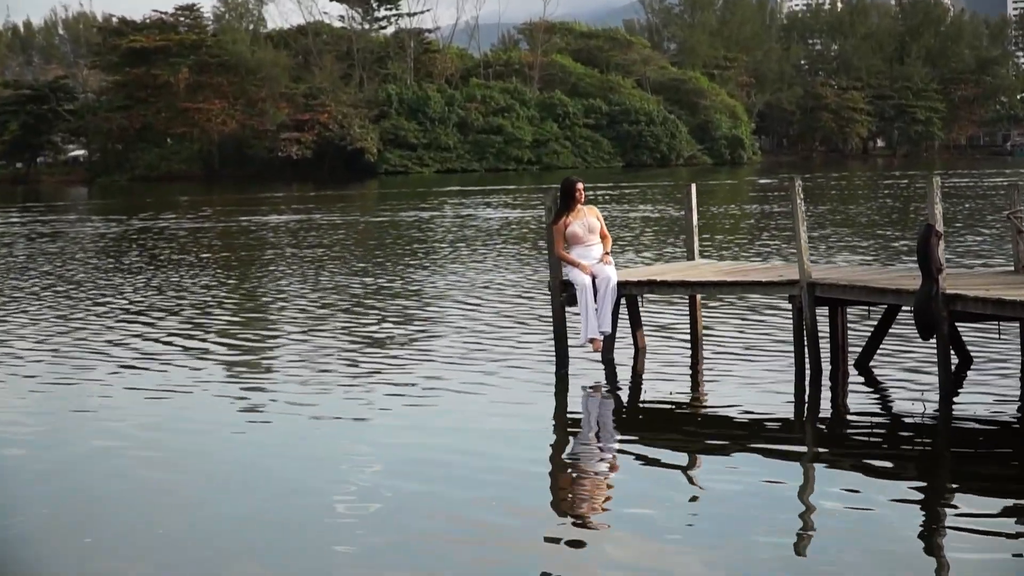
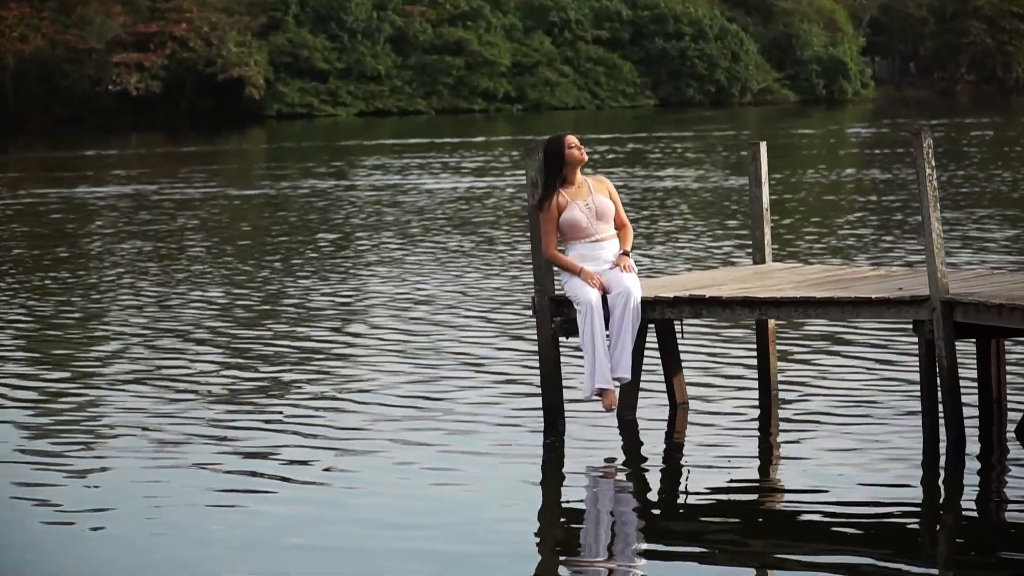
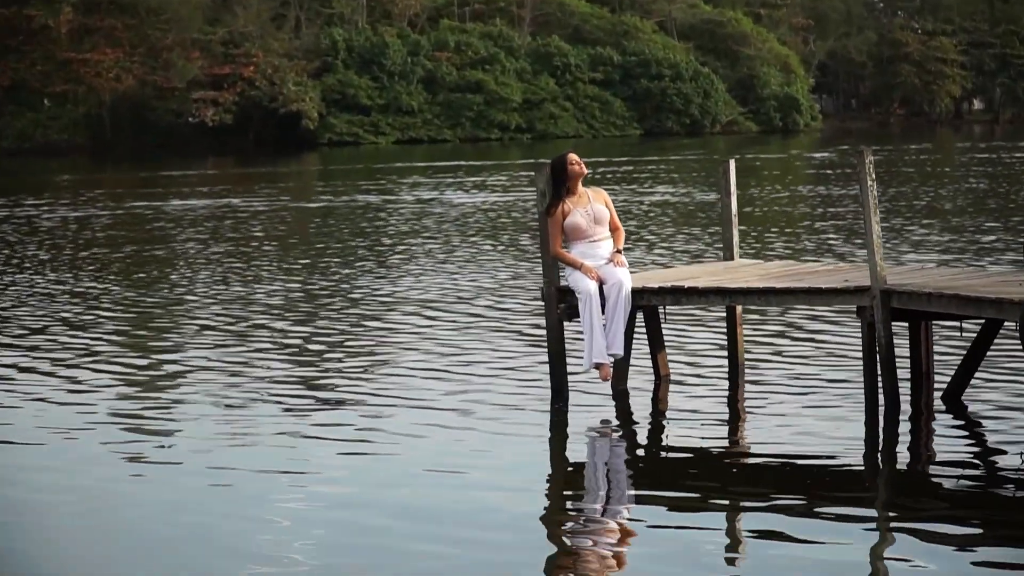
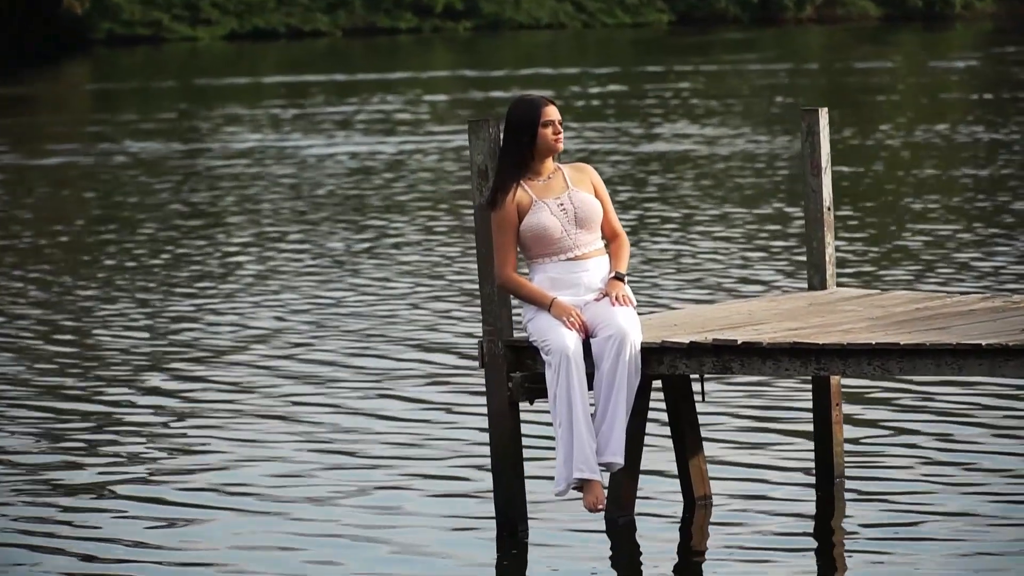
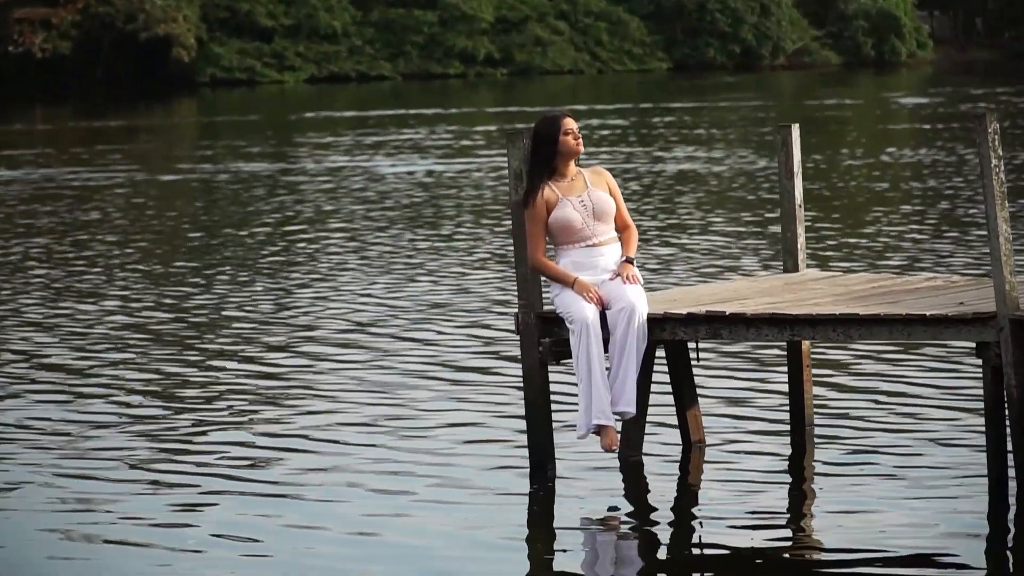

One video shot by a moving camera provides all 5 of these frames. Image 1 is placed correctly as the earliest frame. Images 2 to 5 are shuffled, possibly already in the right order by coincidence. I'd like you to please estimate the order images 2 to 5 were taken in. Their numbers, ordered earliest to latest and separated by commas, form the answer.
3, 2, 5, 4
